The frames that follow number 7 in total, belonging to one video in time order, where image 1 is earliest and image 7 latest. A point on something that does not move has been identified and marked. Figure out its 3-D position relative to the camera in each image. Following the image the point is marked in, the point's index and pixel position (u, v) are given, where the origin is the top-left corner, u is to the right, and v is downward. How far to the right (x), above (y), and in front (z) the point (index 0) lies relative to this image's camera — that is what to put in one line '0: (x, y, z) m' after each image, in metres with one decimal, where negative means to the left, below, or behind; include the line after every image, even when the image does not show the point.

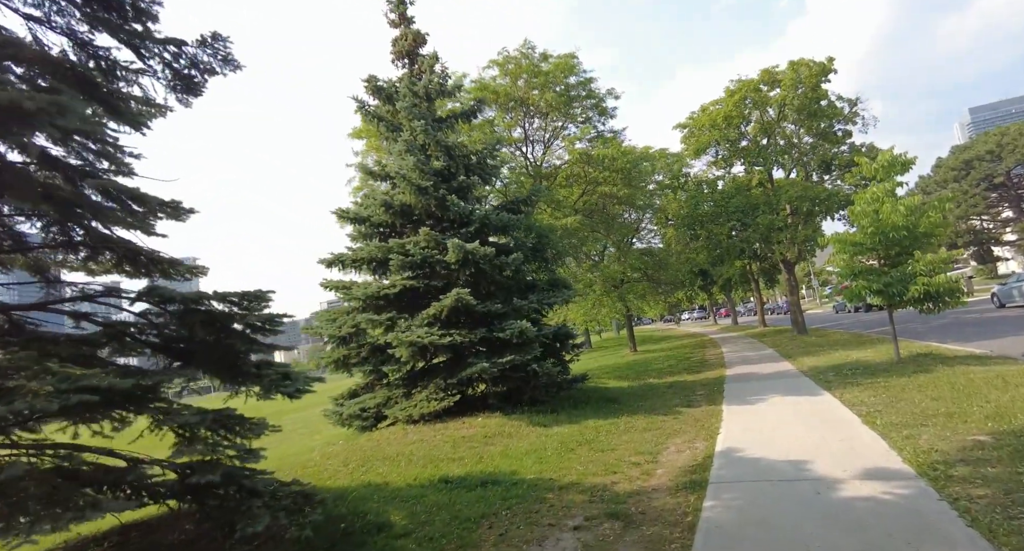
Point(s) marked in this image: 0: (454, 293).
0: (-1.0, -0.3, +9.8) m
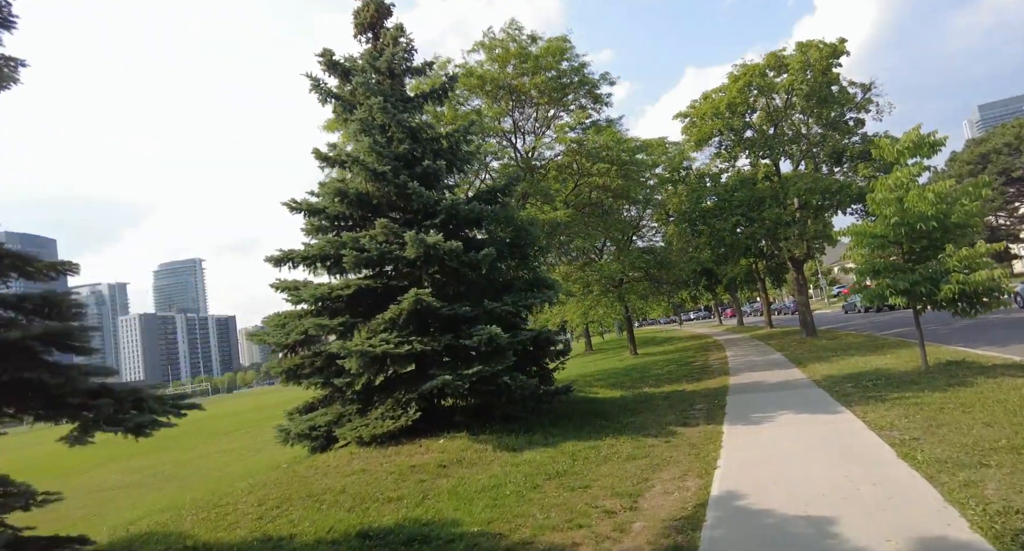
0: (-1.5, -0.3, +8.5) m
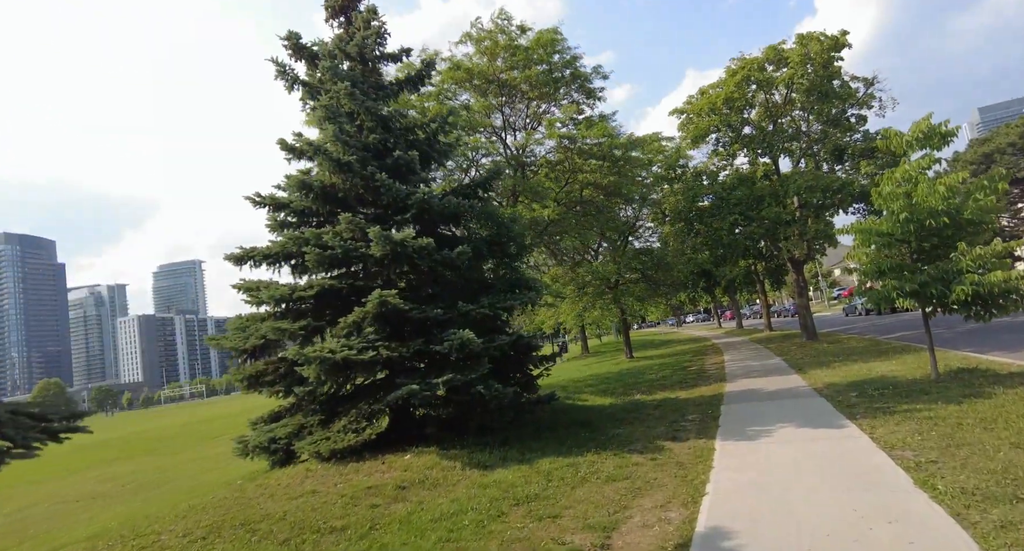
0: (-1.9, -0.3, +7.8) m
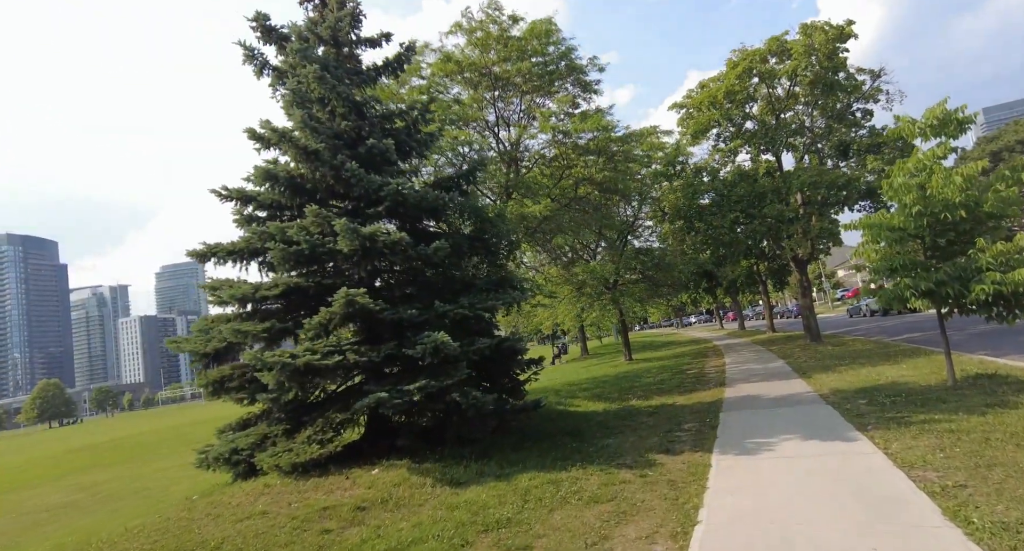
0: (-2.2, -0.2, +7.1) m
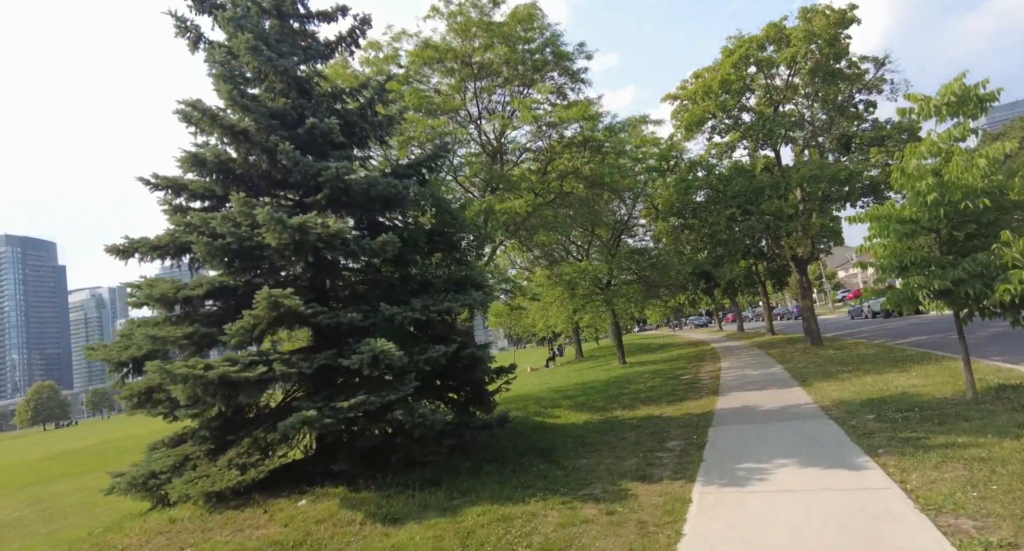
0: (-2.7, -0.2, +6.2) m
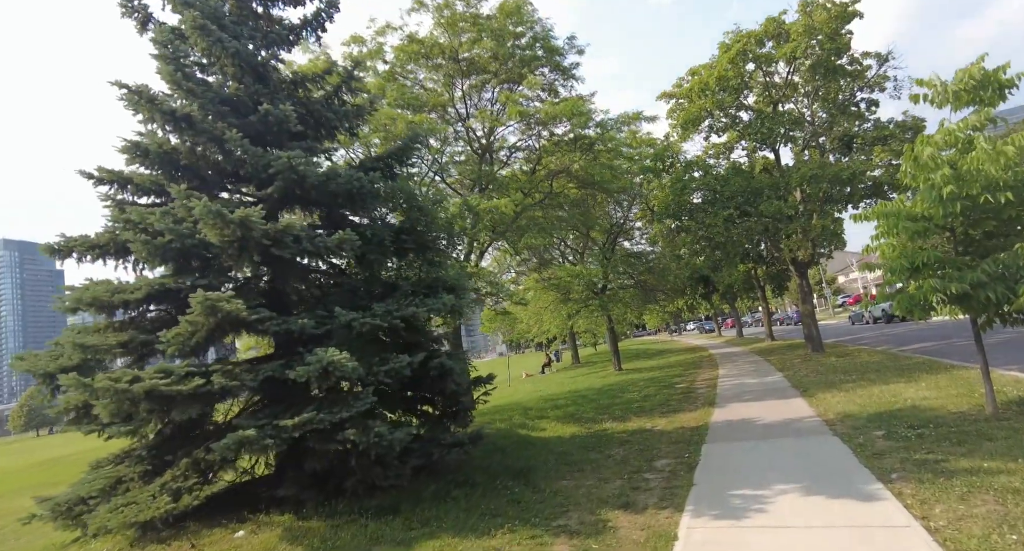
0: (-3.0, -0.2, +5.5) m
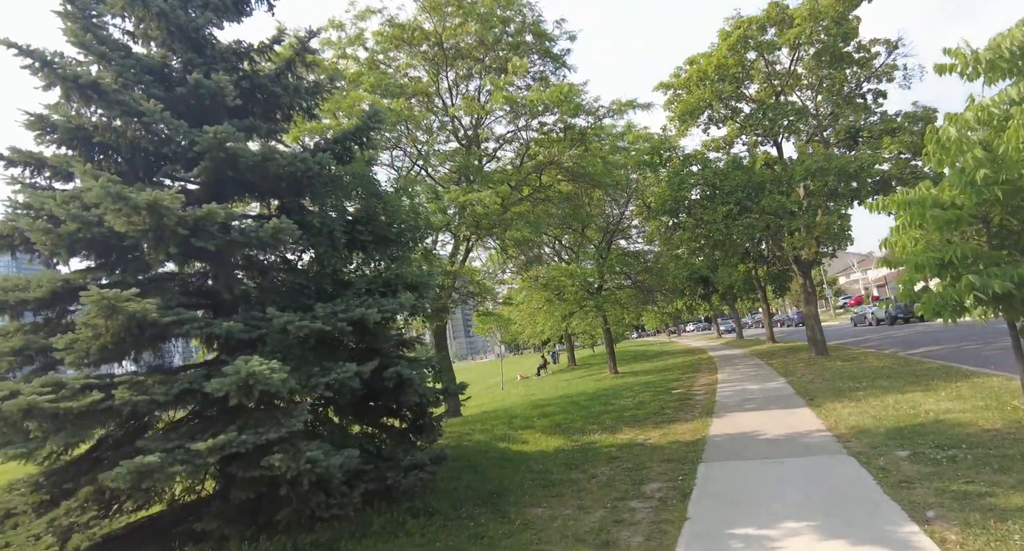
0: (-3.4, -0.2, +4.6) m
